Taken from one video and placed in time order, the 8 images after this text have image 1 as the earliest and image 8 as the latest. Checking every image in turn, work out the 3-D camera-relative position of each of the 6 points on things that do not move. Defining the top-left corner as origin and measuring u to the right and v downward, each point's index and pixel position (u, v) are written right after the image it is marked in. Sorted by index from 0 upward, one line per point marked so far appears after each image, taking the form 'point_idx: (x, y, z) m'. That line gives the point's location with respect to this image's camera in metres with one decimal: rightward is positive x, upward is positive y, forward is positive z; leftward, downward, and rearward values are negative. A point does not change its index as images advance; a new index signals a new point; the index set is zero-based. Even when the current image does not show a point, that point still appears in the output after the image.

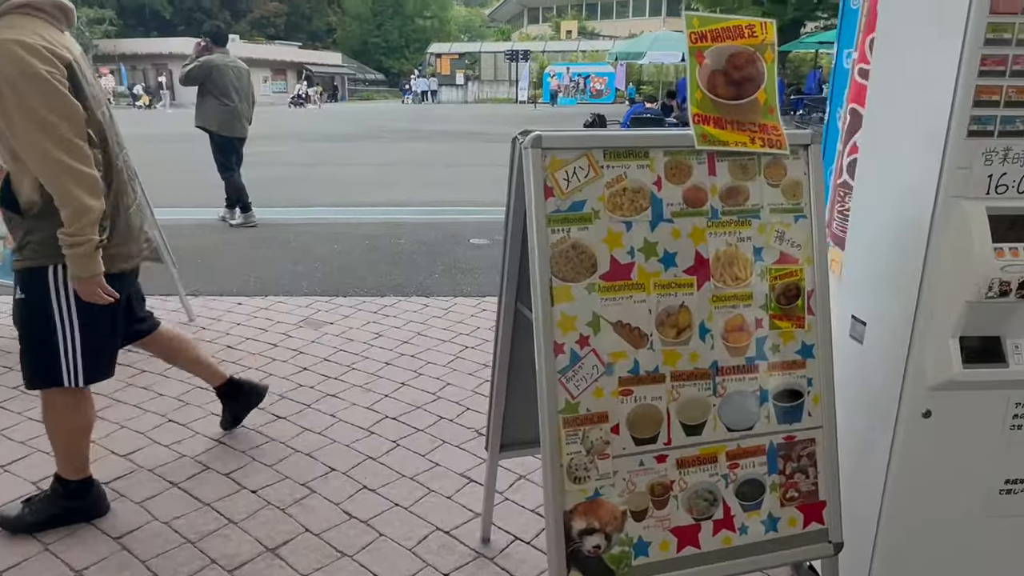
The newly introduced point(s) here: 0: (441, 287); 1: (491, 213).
0: (-0.5, 0.0, +5.1) m
1: (-0.3, +0.9, +8.6) m
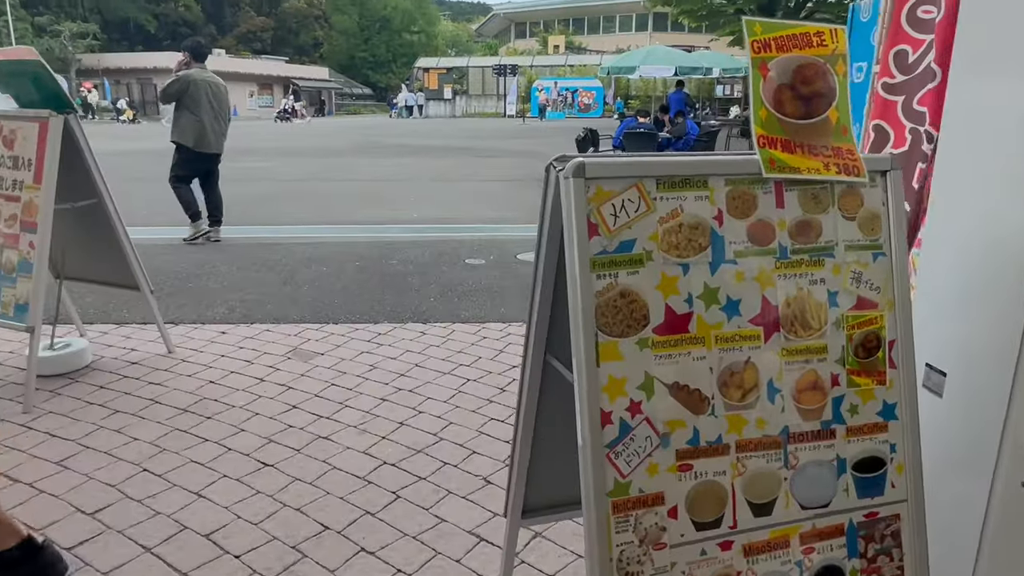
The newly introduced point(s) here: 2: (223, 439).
0: (-0.5, -0.2, +4.9) m
1: (-0.3, +0.7, +8.4) m
2: (-1.3, -0.7, +3.1) m
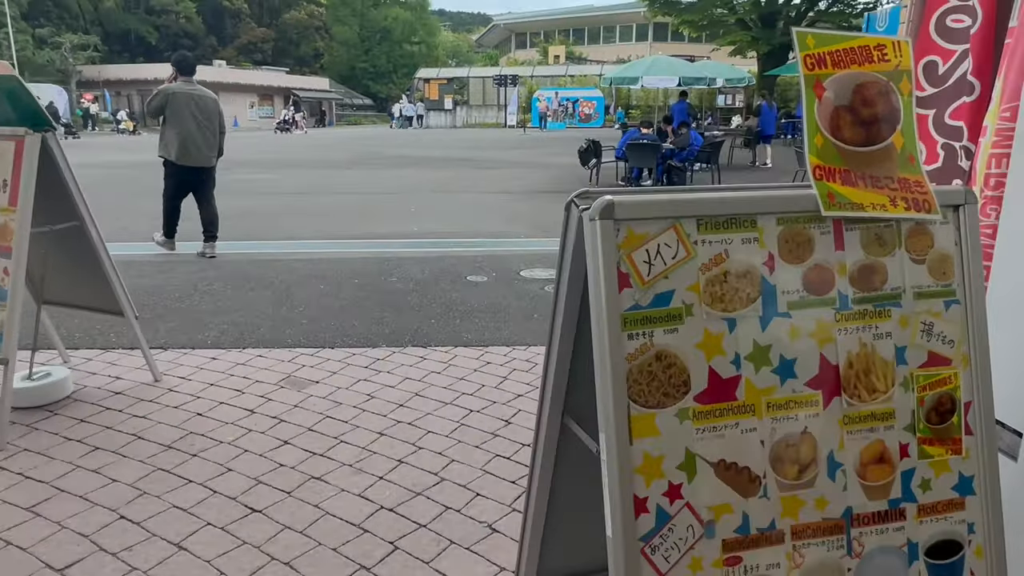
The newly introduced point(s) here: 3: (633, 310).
0: (-0.5, -0.3, +4.7) m
1: (-0.3, +0.5, +8.2) m
2: (-1.3, -0.8, +2.9) m
3: (+0.2, 0.0, +1.1) m
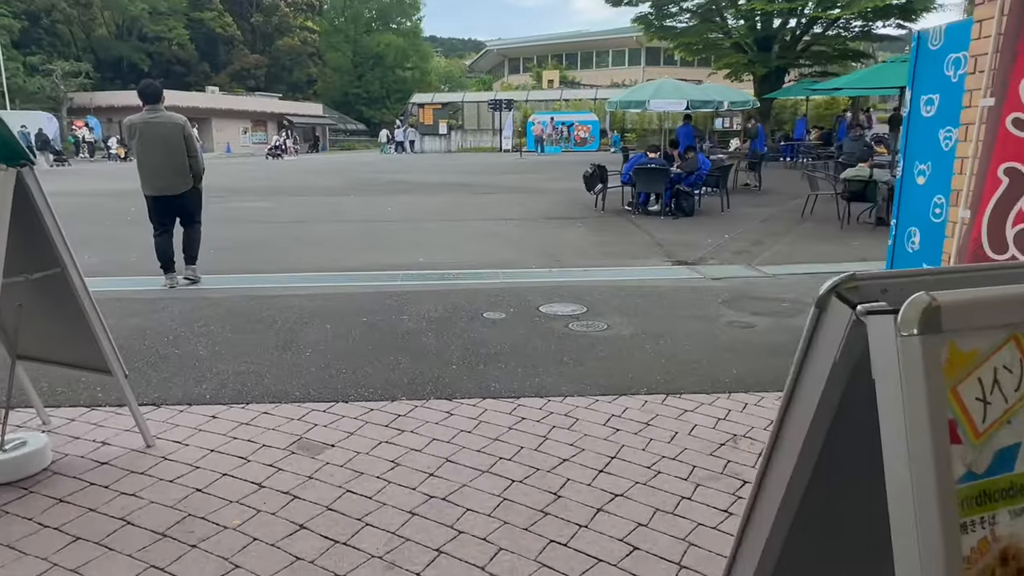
0: (-0.3, -0.6, +4.2) m
1: (-0.2, +0.1, +7.8) m
2: (-1.0, -1.0, +2.4) m
3: (+0.4, -0.2, +0.6) m
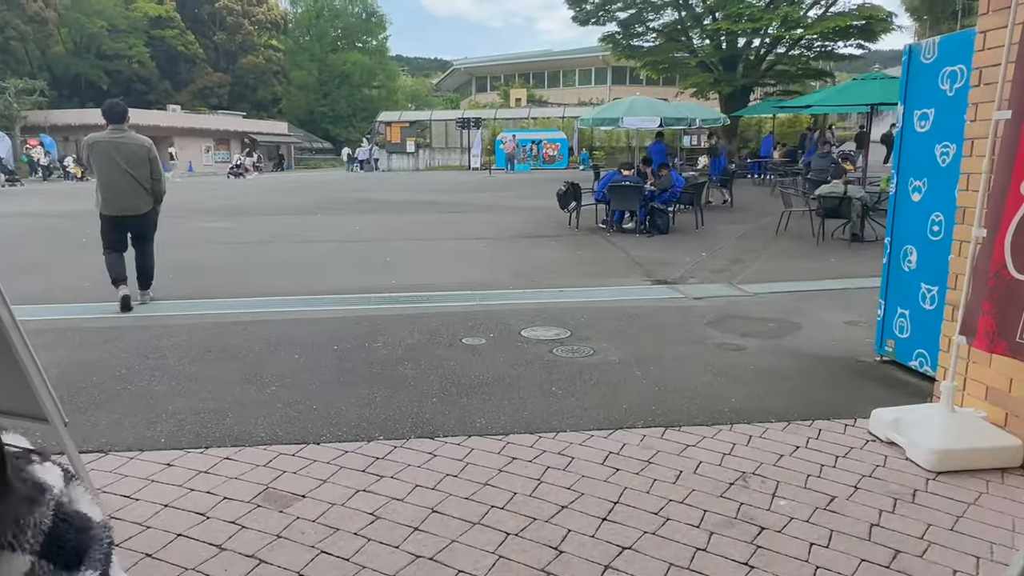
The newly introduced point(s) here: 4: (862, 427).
0: (-0.4, -0.8, +3.9) m
1: (-0.4, -0.1, +7.4) m
2: (-1.0, -1.1, +2.0) m
3: (+0.5, -0.2, +0.4) m
4: (+1.9, -0.8, +3.8) m
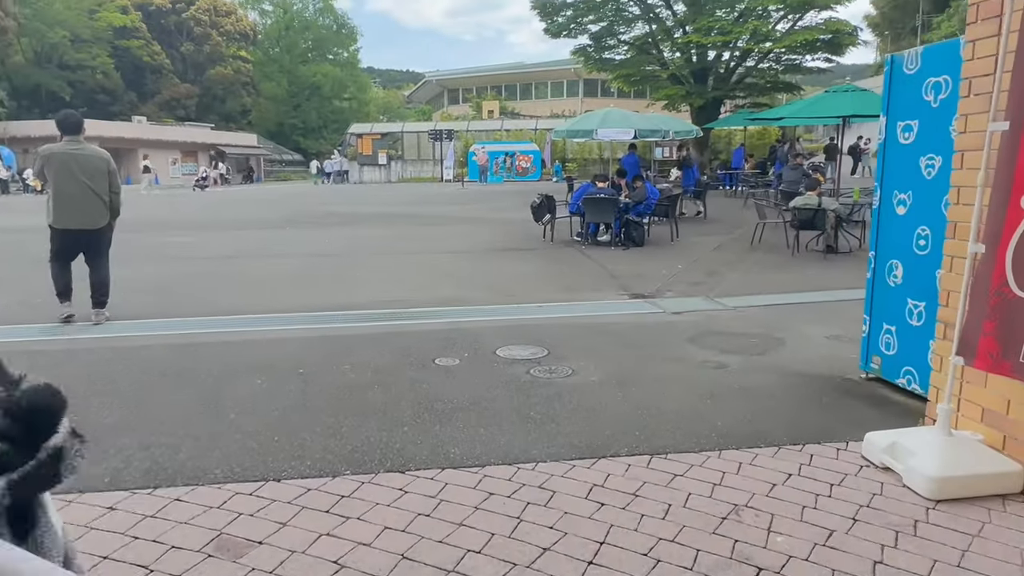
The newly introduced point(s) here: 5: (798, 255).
0: (-0.5, -0.9, +3.6) m
1: (-0.7, -0.3, +7.2) m
2: (-1.1, -1.2, +1.7) m
3: (+0.5, -0.3, +0.2) m
4: (+1.8, -0.9, +3.6) m
5: (+4.7, +0.5, +11.3) m
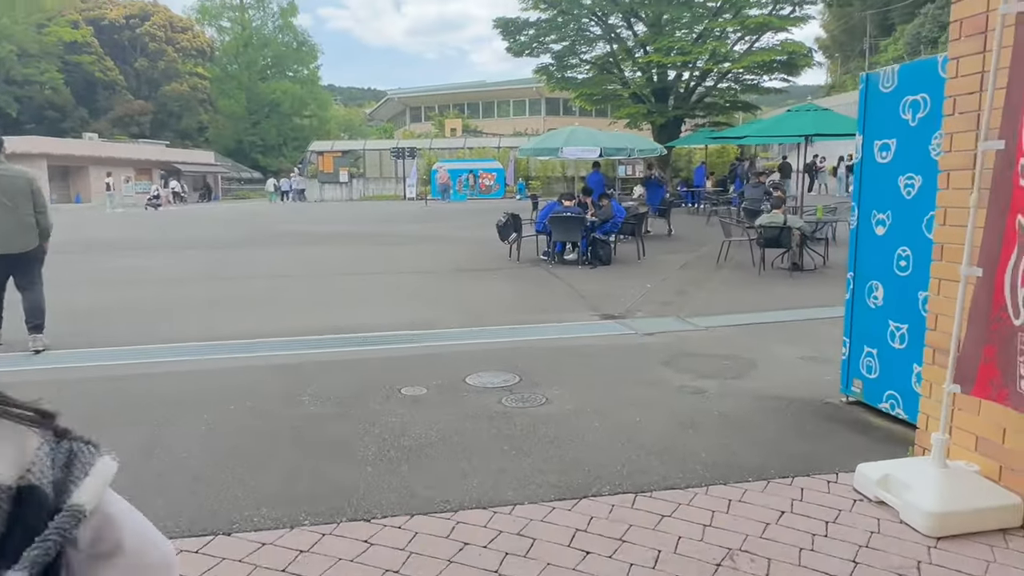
0: (-0.6, -1.0, +3.3) m
1: (-1.0, -0.5, +6.9) m
2: (-1.1, -1.3, +1.4) m
3: (+0.6, -0.3, -0.1) m
4: (+1.7, -1.0, +3.5) m
5: (+4.1, +0.2, +11.3) m
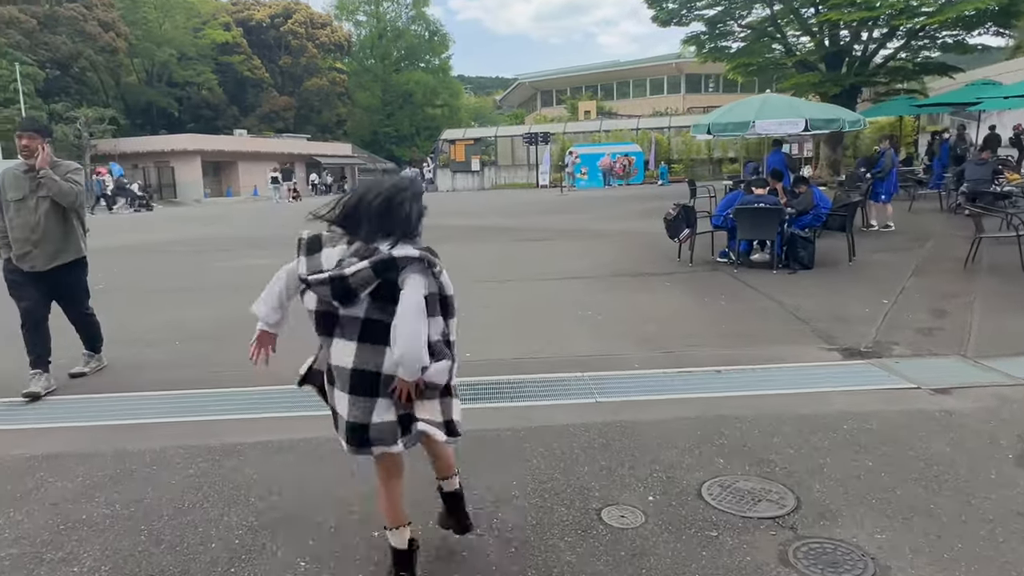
0: (+0.3, -1.3, +1.3) m
1: (+0.6, -0.8, +4.9) m
2: (-0.5, -1.7, -0.5) m
3: (+0.8, -0.7, -2.3) m
4: (+2.6, -1.3, +1.0) m
5: (+6.4, +0.1, +8.2) m
